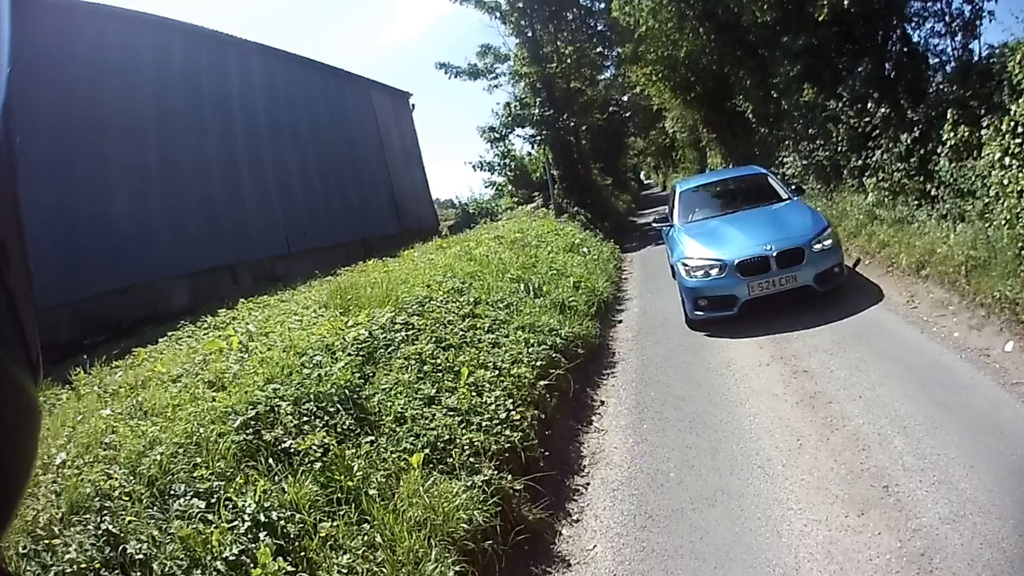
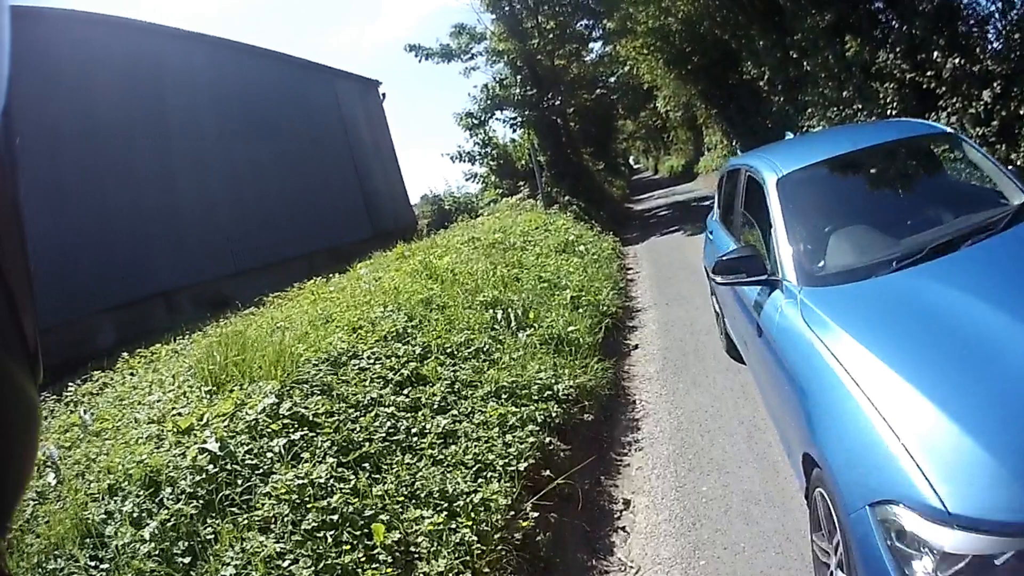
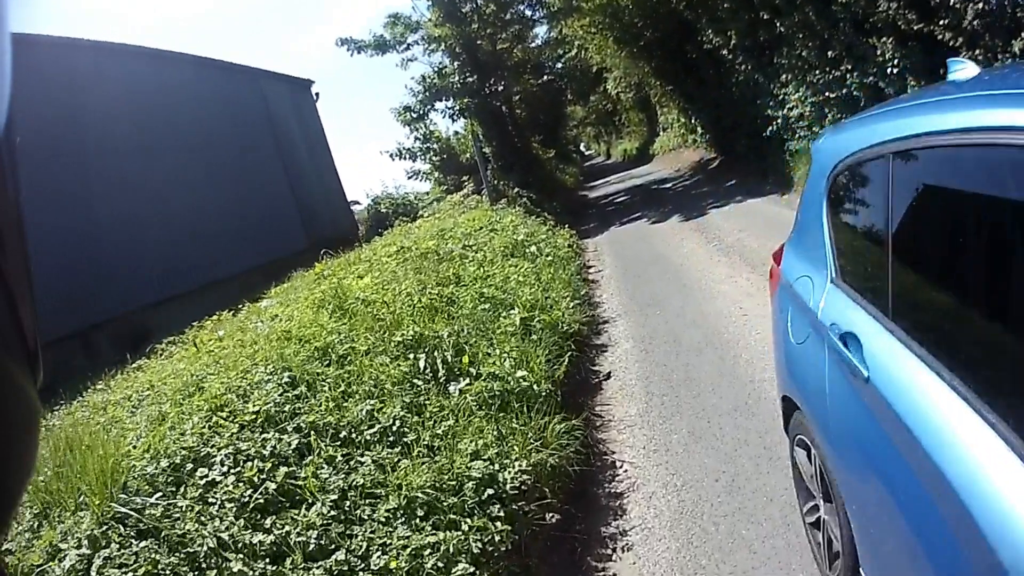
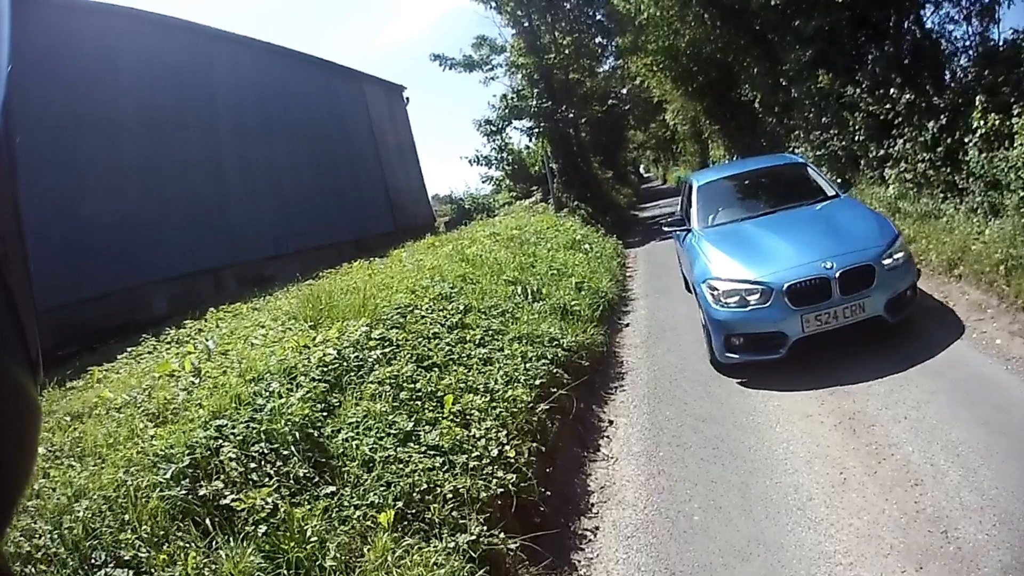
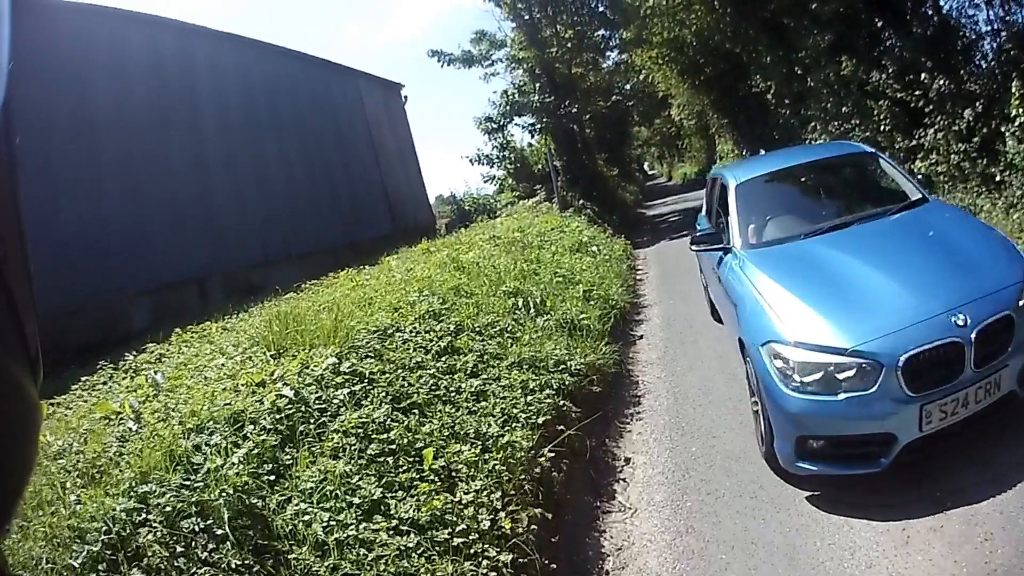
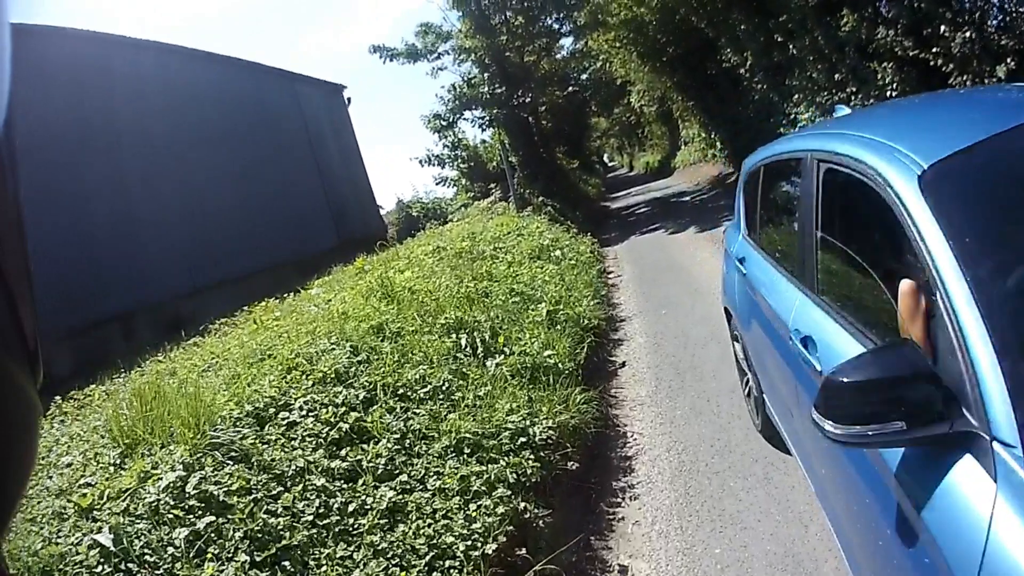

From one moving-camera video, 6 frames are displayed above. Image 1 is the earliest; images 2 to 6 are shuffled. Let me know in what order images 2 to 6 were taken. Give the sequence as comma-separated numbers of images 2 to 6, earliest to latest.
4, 5, 2, 6, 3
